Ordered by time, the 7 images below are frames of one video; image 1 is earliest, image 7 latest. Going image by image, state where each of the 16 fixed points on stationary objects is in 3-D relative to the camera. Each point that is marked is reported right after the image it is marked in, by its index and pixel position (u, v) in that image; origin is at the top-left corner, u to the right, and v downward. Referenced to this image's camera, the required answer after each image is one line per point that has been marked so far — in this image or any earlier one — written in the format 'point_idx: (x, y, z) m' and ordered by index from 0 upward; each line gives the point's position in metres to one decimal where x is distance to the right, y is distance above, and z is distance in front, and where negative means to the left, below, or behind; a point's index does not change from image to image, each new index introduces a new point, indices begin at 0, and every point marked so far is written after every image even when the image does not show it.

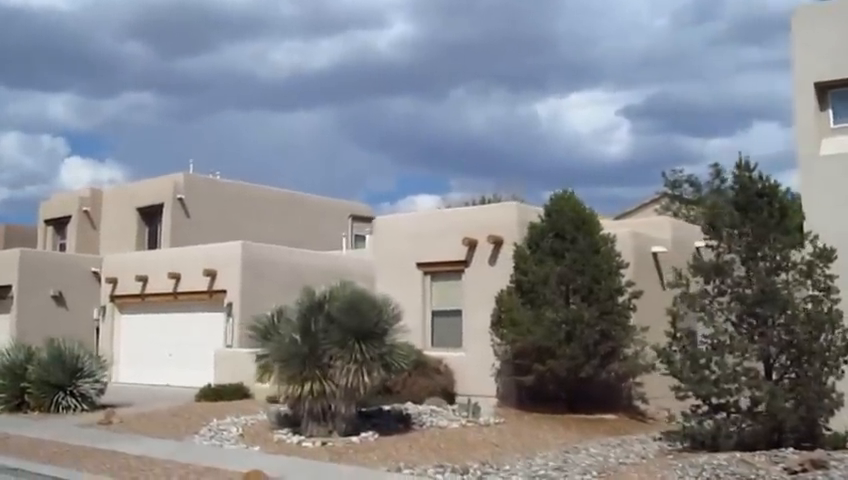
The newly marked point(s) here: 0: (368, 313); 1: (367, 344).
0: (-1.1, -1.6, +17.9) m
1: (-1.1, -2.2, +17.8) m
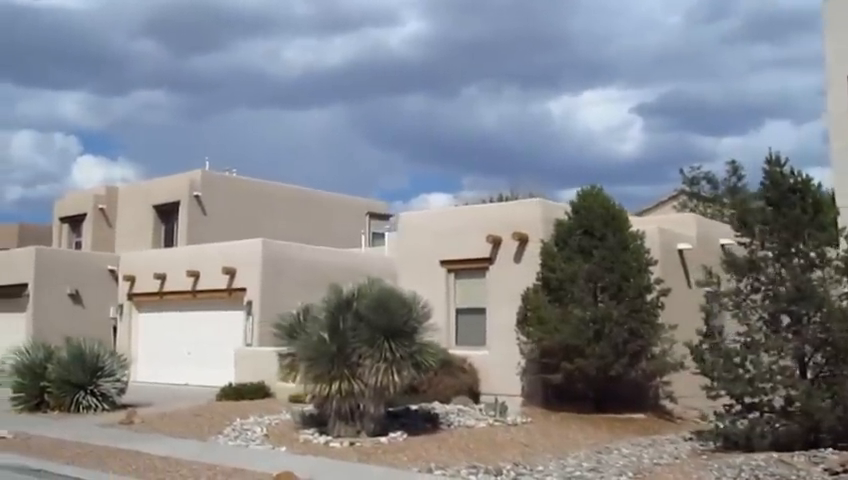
0: (-0.5, -1.5, +17.6) m
1: (-0.5, -2.1, +17.5) m
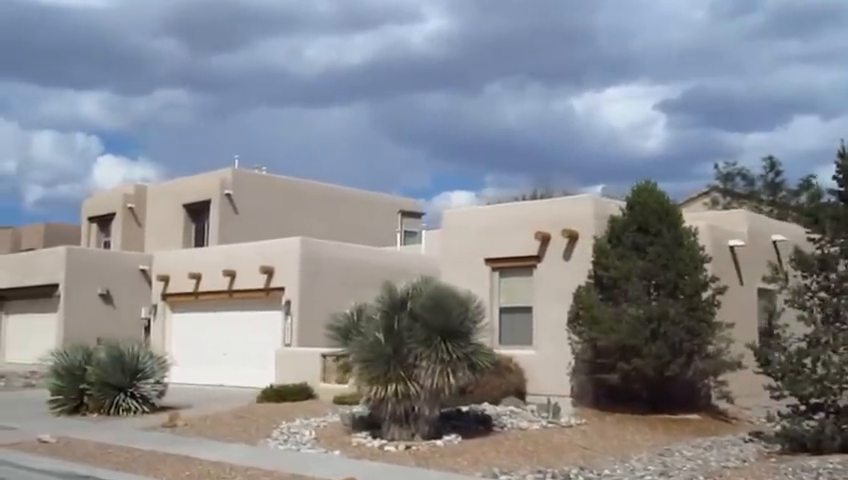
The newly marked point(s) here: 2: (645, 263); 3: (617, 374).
0: (+0.6, -1.4, +17.1) m
1: (+0.6, -2.0, +17.0) m
2: (+5.1, -0.5, +19.8) m
3: (+4.4, -3.1, +20.0) m
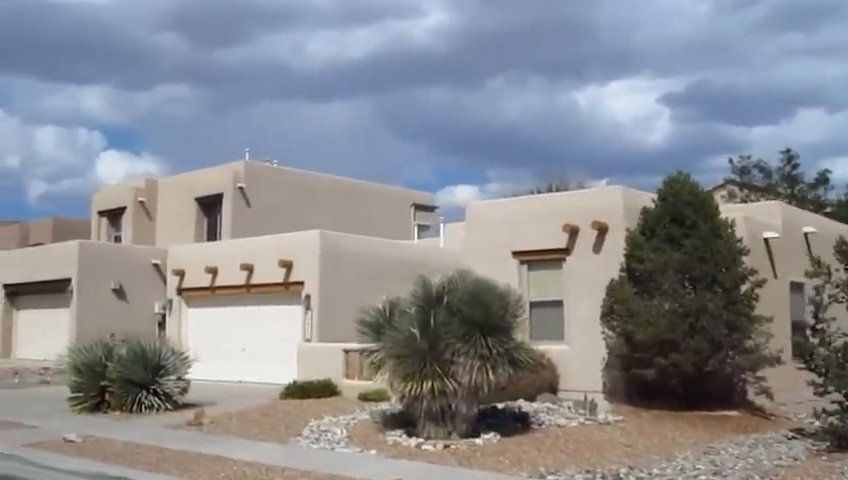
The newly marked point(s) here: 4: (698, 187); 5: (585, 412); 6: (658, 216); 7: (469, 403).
0: (+1.4, -1.3, +16.5) m
1: (+1.3, -1.9, +16.5) m
2: (+5.8, -0.3, +19.3) m
3: (+5.1, -2.9, +19.5) m
4: (+6.4, +1.2, +20.0) m
5: (+3.5, -3.8, +18.9) m
6: (+5.5, +0.5, +20.0) m
7: (+0.9, -3.2, +16.8) m
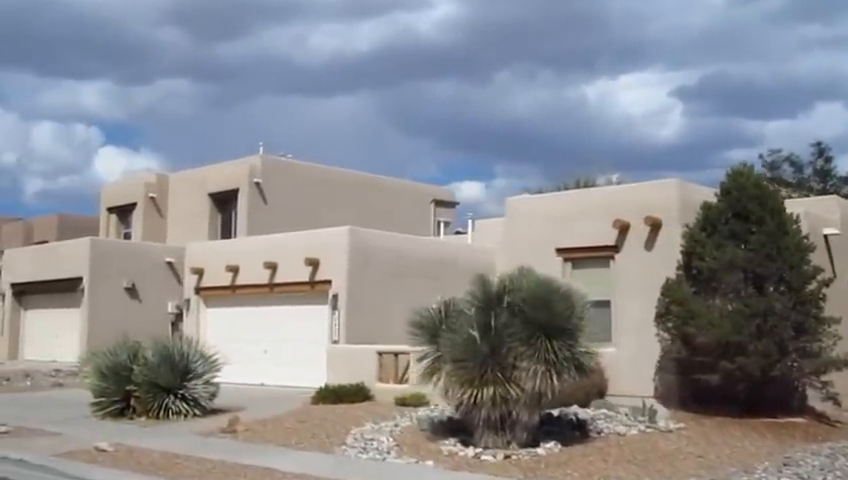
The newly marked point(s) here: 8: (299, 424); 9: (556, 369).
0: (+2.4, -1.2, +15.5) m
1: (+2.4, -1.8, +15.4) m
2: (+6.8, -0.3, +18.3) m
3: (+6.2, -2.8, +18.4) m
4: (+7.4, +1.3, +18.9) m
5: (+4.5, -3.7, +17.9) m
6: (+6.5, +0.6, +19.0) m
7: (+1.9, -3.1, +15.7) m
8: (-2.7, -4.0, +18.9) m
9: (+2.3, -2.3, +15.3) m
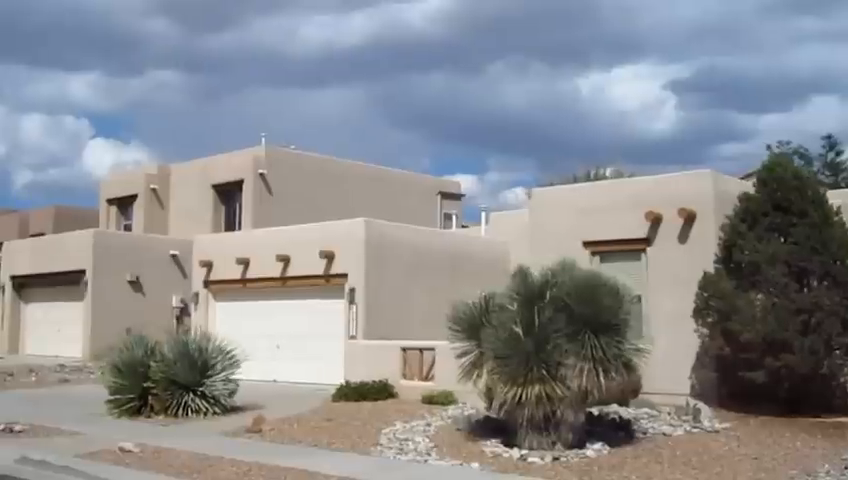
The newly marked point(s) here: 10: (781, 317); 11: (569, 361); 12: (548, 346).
0: (+3.2, -1.1, +14.8) m
1: (+3.1, -1.7, +14.8) m
2: (+7.5, -0.1, +17.7) m
3: (+6.9, -2.7, +17.8) m
4: (+8.1, +1.4, +18.4) m
5: (+5.2, -3.5, +17.3) m
6: (+7.2, +0.8, +18.4) m
7: (+2.7, -3.0, +15.1) m
8: (-2.0, -3.8, +18.2) m
9: (+3.1, -2.1, +14.7) m
10: (+7.1, -1.5, +17.2) m
11: (+2.5, -2.0, +14.6) m
12: (+2.1, -1.8, +14.7) m
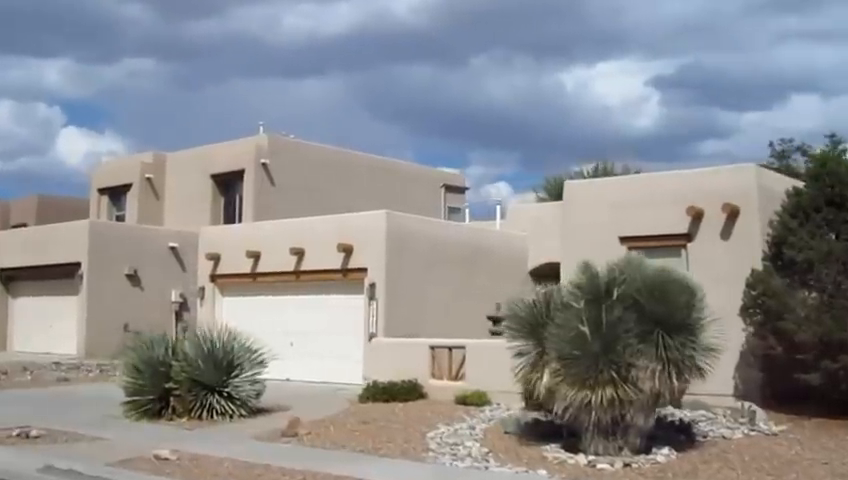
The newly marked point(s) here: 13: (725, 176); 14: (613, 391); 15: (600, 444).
0: (+4.2, -1.0, +14.0) m
1: (+4.1, -1.6, +14.0) m
2: (+8.4, -0.1, +17.1) m
3: (+7.7, -2.6, +17.2) m
4: (+9.0, +1.5, +17.8) m
5: (+6.1, -3.5, +16.6) m
6: (+8.1, +0.9, +17.8) m
7: (+3.7, -2.9, +14.3) m
8: (-1.2, -3.7, +17.2) m
9: (+4.1, -2.1, +13.9) m
10: (+8.0, -1.5, +16.6) m
11: (+3.5, -1.9, +13.8) m
12: (+3.1, -1.7, +13.9) m
13: (+6.9, +1.4, +19.6) m
14: (+3.0, -2.4, +13.9) m
15: (+2.9, -3.4, +14.3) m
